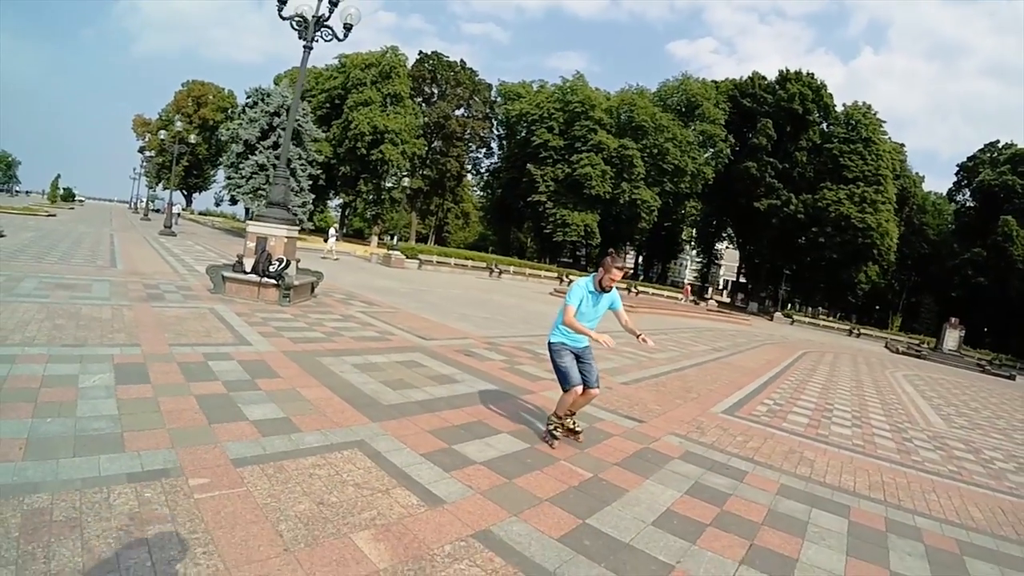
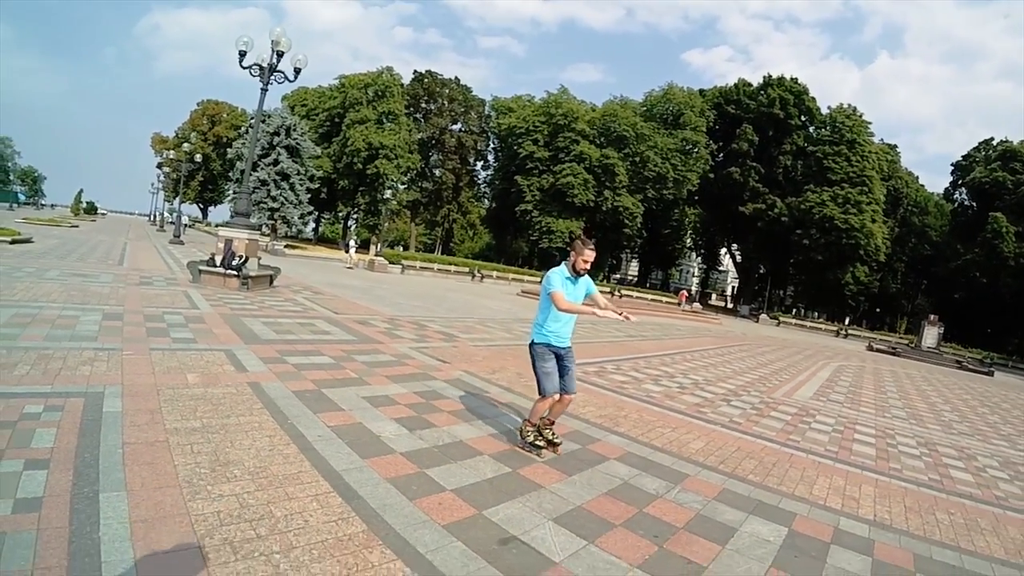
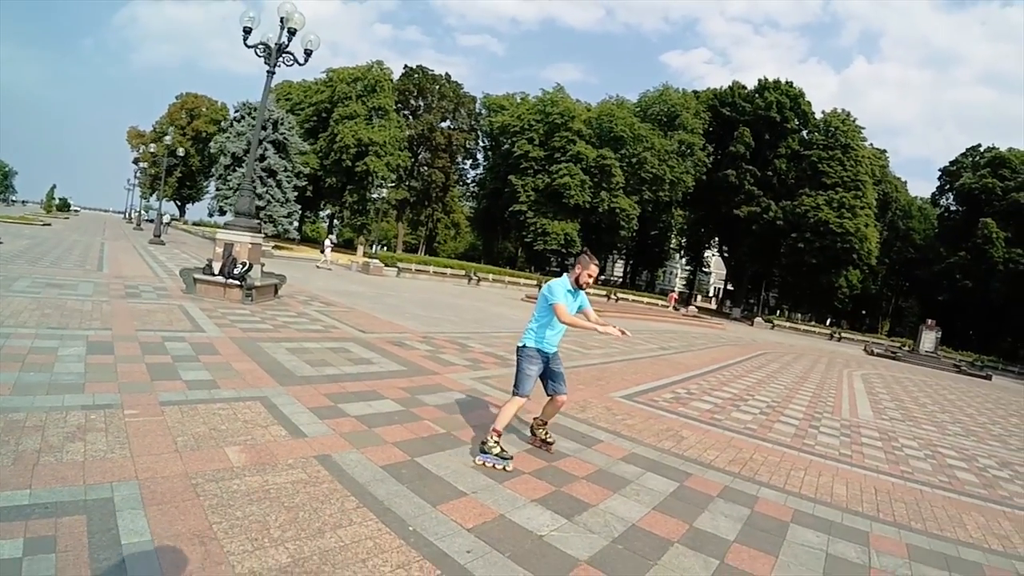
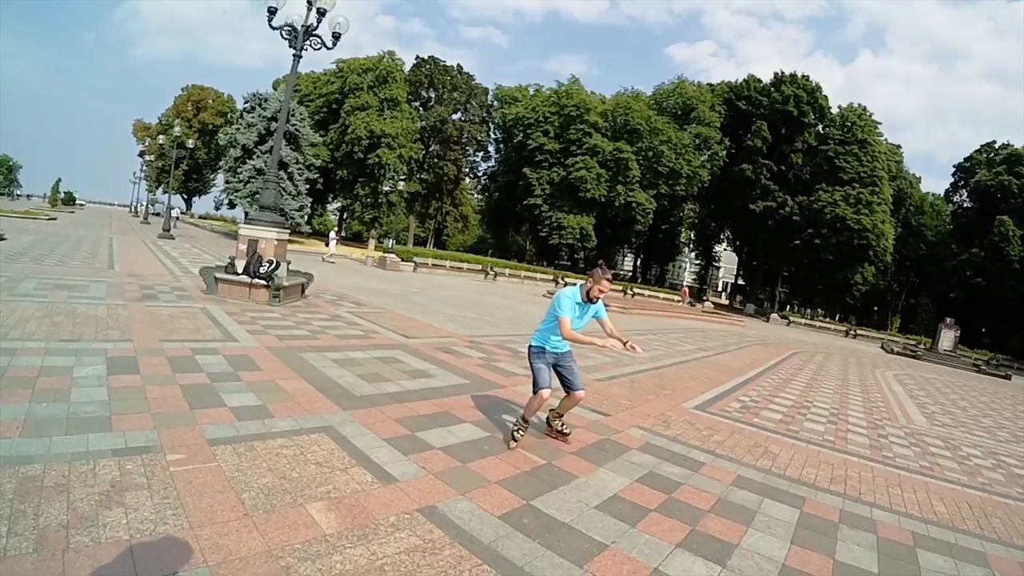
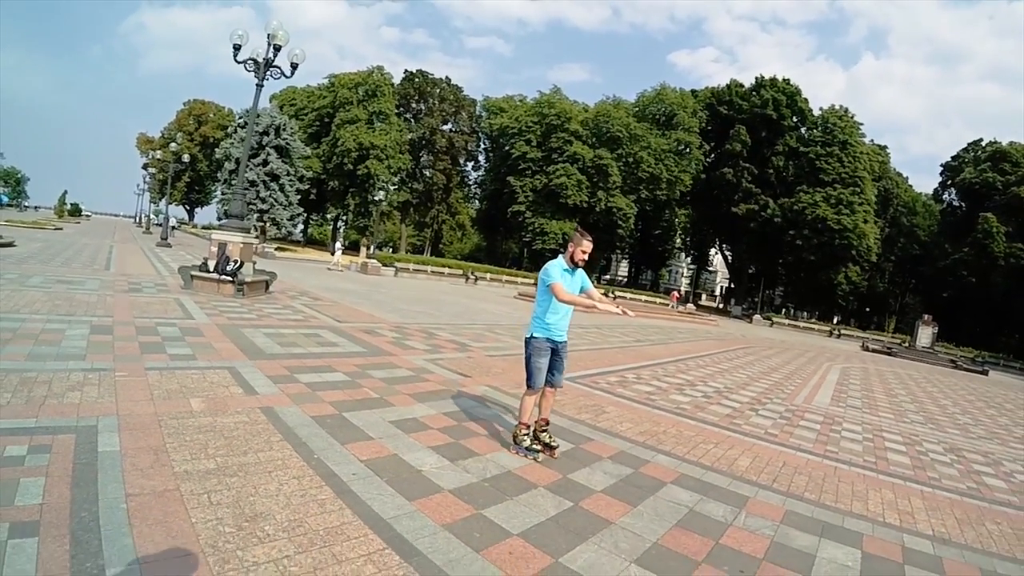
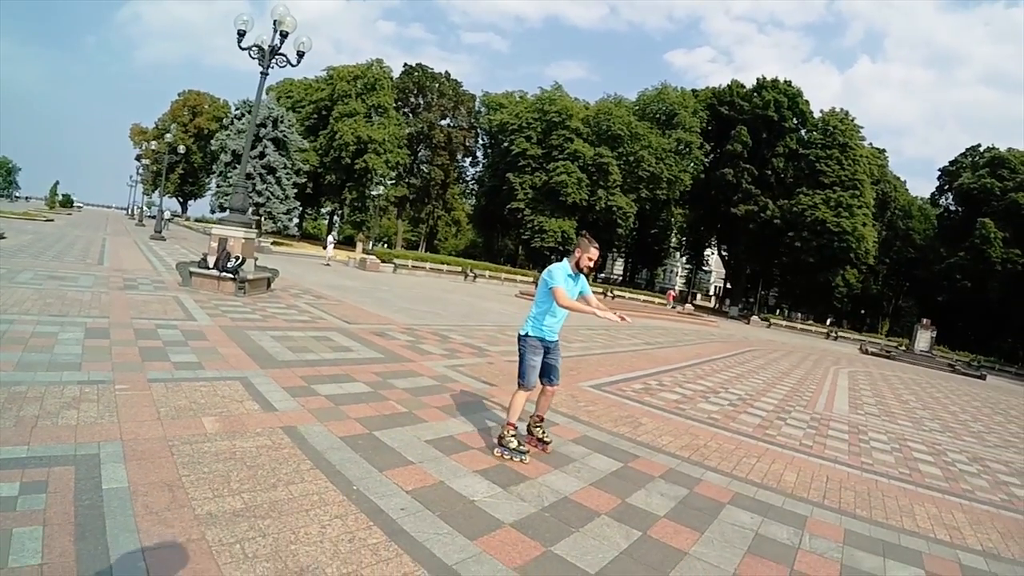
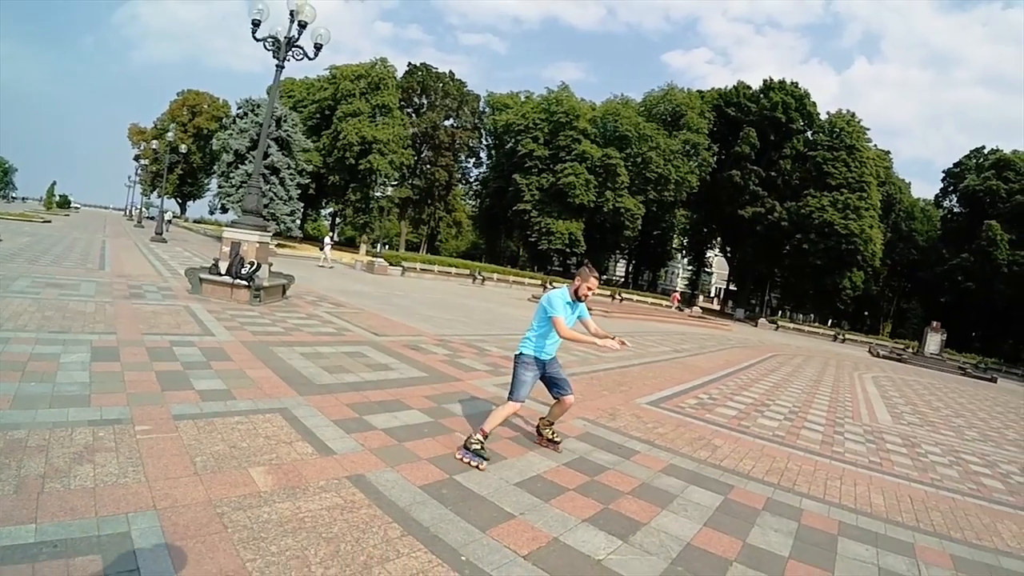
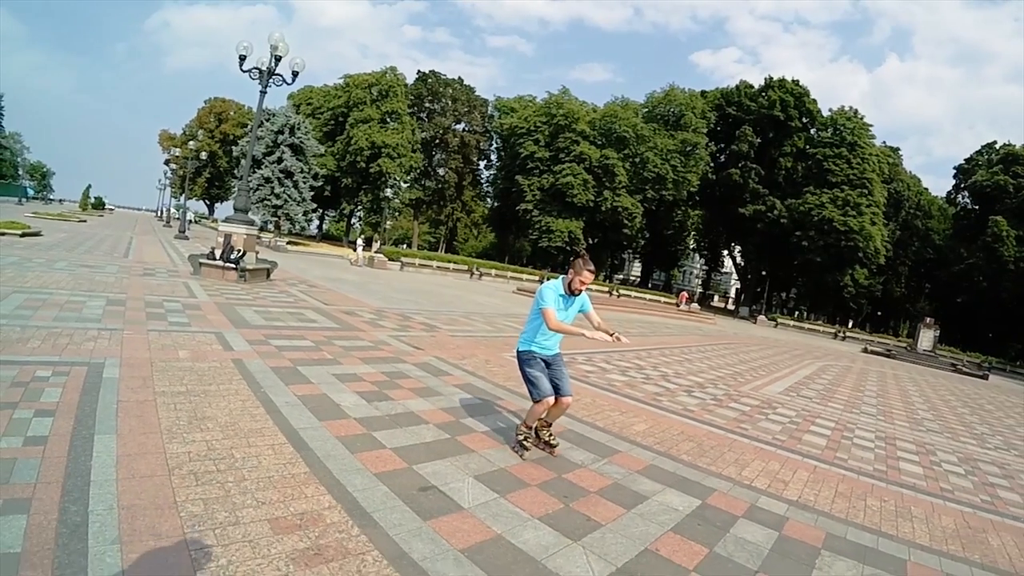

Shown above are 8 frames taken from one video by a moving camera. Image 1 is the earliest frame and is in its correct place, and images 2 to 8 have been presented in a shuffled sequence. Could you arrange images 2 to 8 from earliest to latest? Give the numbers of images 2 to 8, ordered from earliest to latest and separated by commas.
4, 7, 3, 6, 5, 2, 8
